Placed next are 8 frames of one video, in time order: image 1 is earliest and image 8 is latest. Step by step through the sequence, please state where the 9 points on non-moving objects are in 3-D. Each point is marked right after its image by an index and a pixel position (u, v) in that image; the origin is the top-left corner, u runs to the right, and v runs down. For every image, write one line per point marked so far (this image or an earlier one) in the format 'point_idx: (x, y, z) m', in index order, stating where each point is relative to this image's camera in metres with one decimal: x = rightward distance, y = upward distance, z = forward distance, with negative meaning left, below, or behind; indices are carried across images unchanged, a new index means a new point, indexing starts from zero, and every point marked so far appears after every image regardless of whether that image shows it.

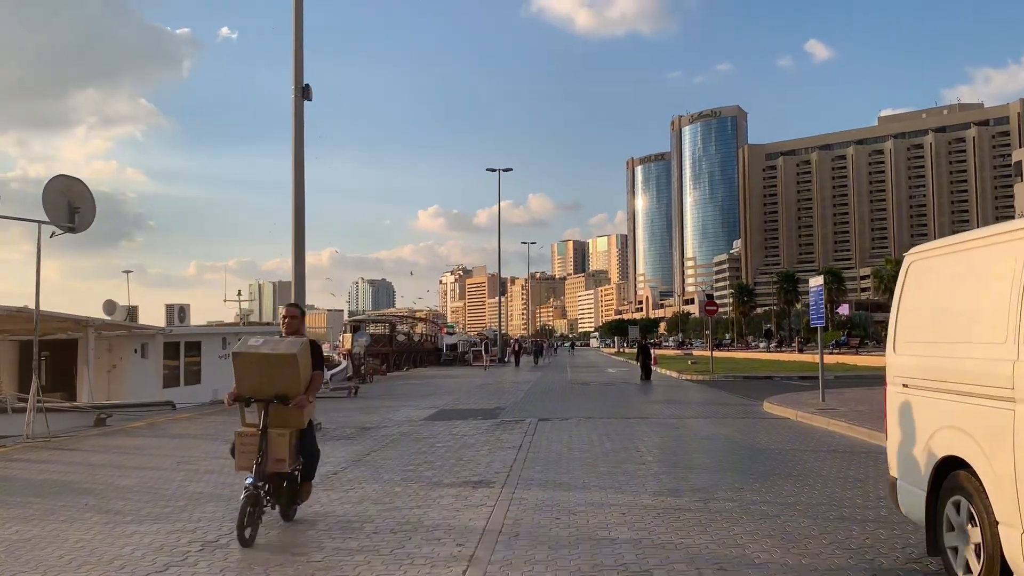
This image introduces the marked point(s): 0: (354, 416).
0: (-2.9, -2.4, +16.5) m
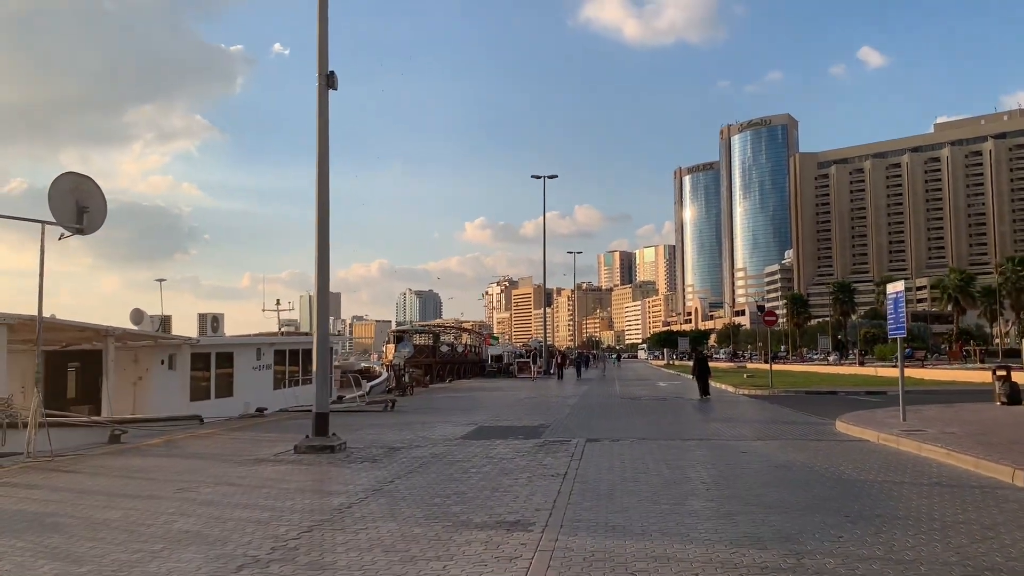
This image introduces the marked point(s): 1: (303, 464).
0: (-2.2, -2.5, +15.2) m
1: (-2.6, -2.2, +11.1) m
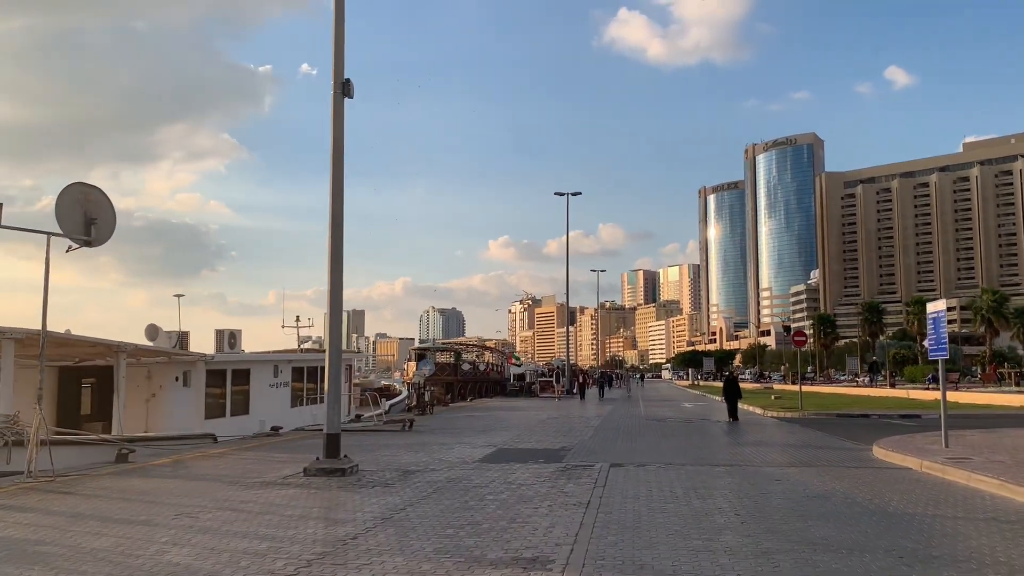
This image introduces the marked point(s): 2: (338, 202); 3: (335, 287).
0: (-1.8, -2.7, +14.7) m
1: (-2.4, -2.4, +10.6) m
2: (-2.3, +1.2, +12.1) m
3: (-2.4, +0.1, +11.9) m
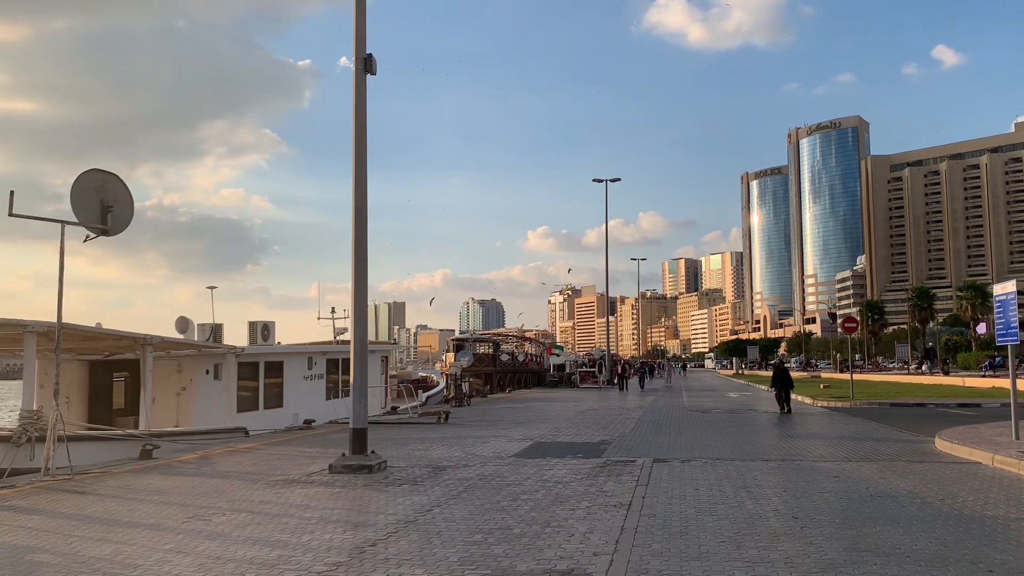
0: (-1.2, -2.5, +14.1) m
1: (-2.0, -2.2, +10.0) m
2: (-1.9, +1.4, +11.4) m
3: (-1.9, +0.3, +11.3) m
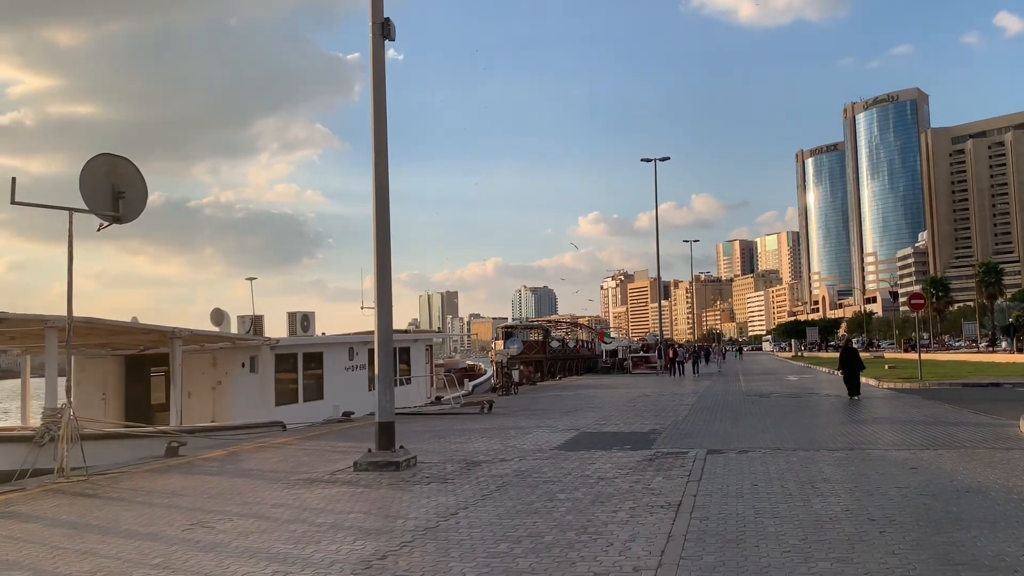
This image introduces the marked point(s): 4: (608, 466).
0: (-0.6, -2.3, +13.2) m
1: (-1.6, -2.1, +9.2) m
2: (-1.5, +1.6, +10.6) m
3: (-1.5, +0.5, +10.4) m
4: (+1.1, -2.0, +10.2) m
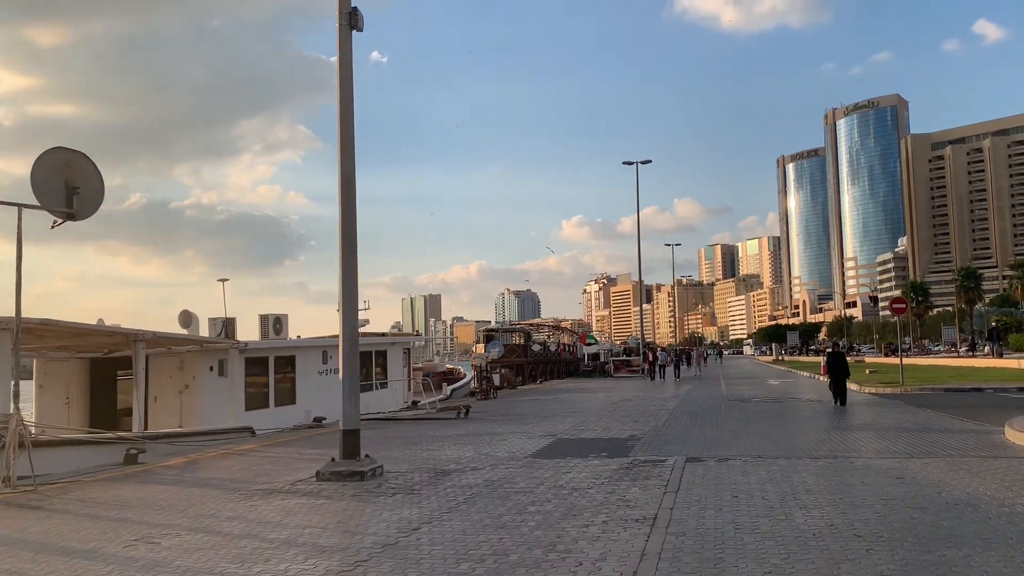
0: (-1.0, -2.3, +12.8) m
1: (-1.9, -2.1, +8.8) m
2: (-1.8, +1.6, +10.2) m
3: (-1.8, +0.4, +10.0) m
4: (+0.8, -2.0, +9.8) m
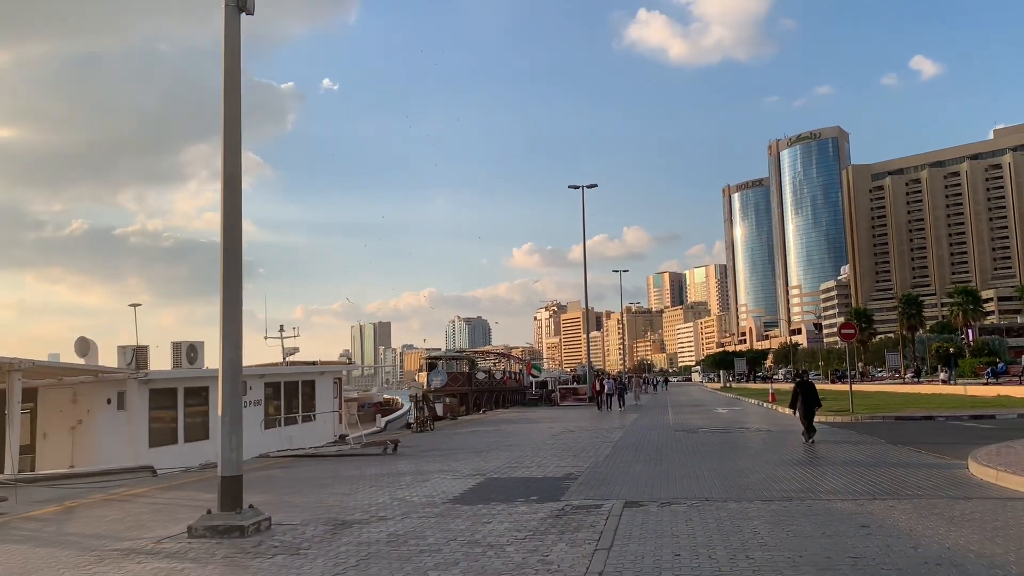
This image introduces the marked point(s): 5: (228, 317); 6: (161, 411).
0: (-2.0, -2.6, +11.3) m
1: (-2.7, -2.2, +7.3) m
2: (-2.7, +1.4, +8.8) m
3: (-2.7, +0.2, +8.6) m
4: (-0.1, -2.2, +8.5) m
5: (-2.7, -0.3, +8.5) m
6: (-6.9, -2.4, +17.6) m
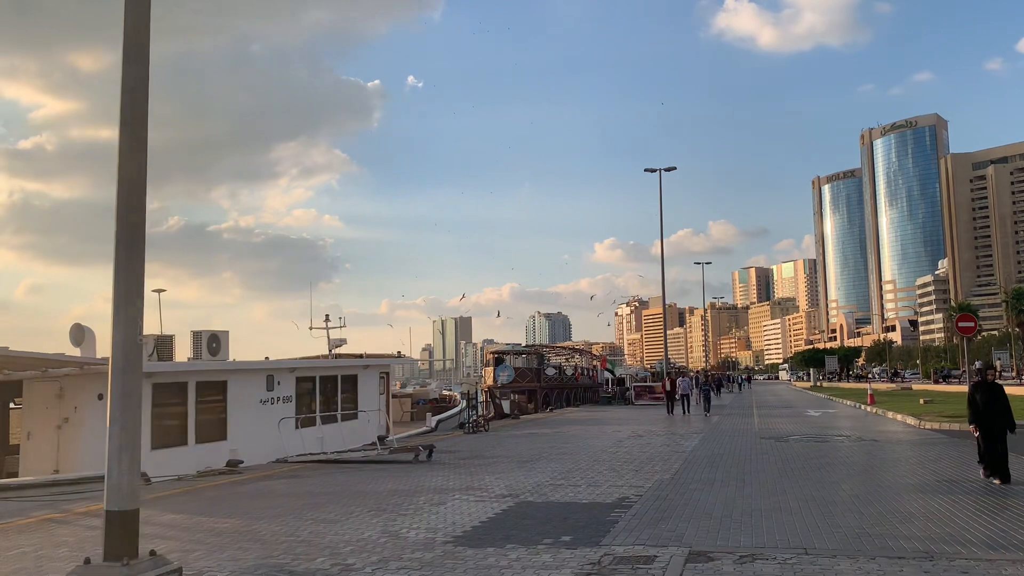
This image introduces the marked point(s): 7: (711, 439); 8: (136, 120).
0: (-1.7, -2.3, +8.9) m
1: (-2.7, -2.0, +4.9) m
2: (-2.6, +1.6, +6.4) m
3: (-2.6, +0.5, +6.2) m
4: (0.0, -2.0, +5.8) m
5: (-2.6, 0.0, +6.1) m
6: (-6.0, -2.1, +15.5) m
7: (+4.3, -3.2, +19.3) m
8: (-2.6, +1.2, +6.3) m
